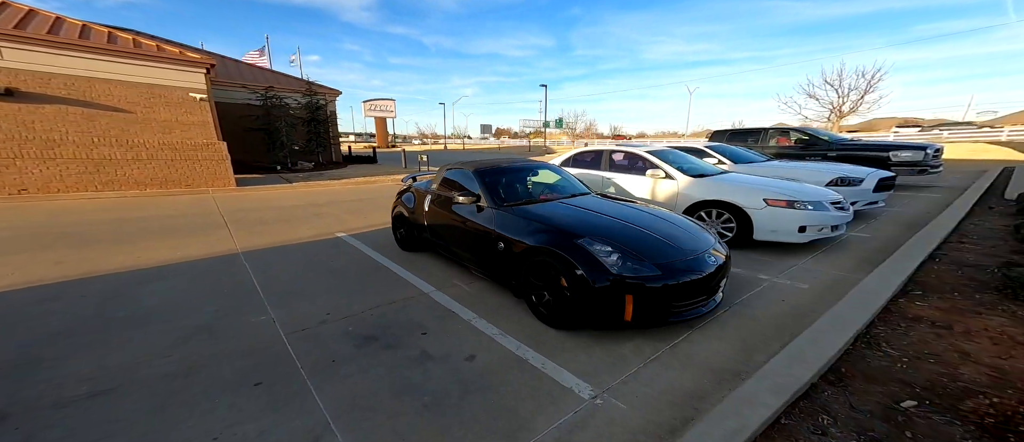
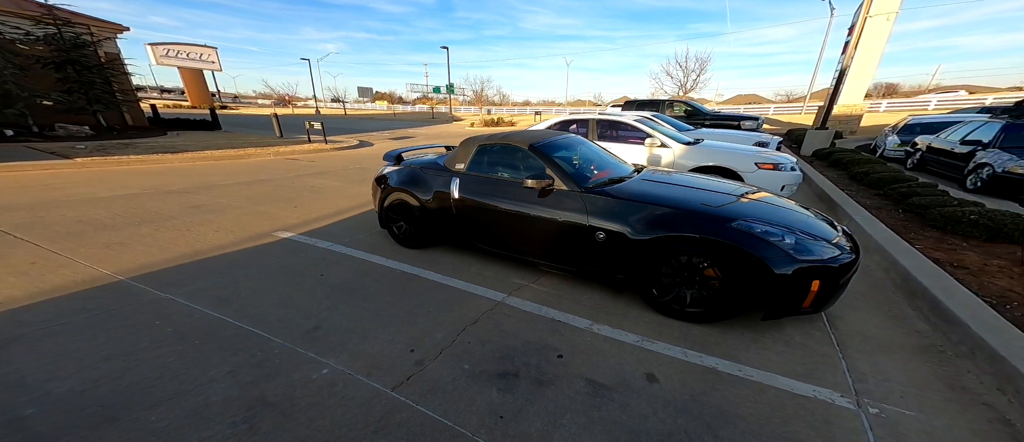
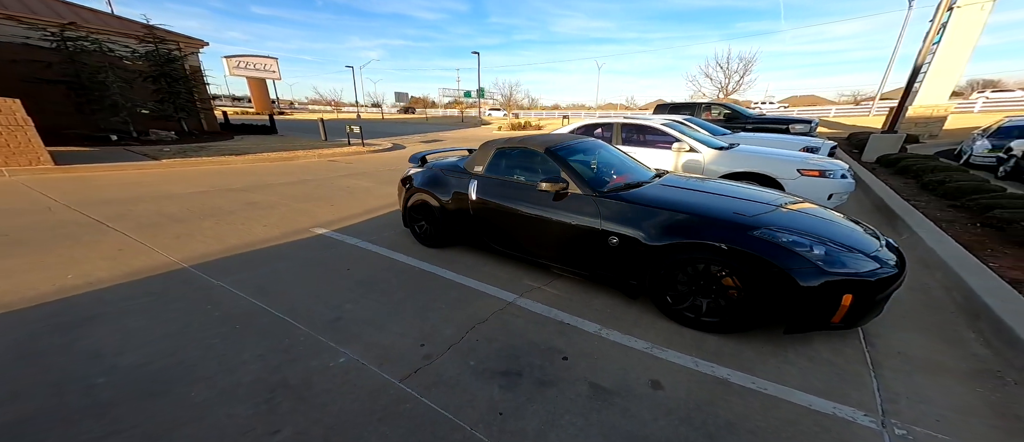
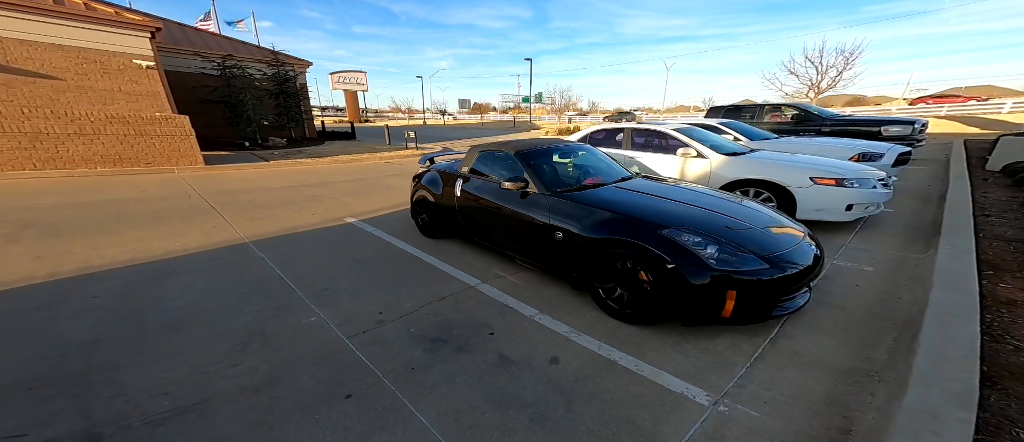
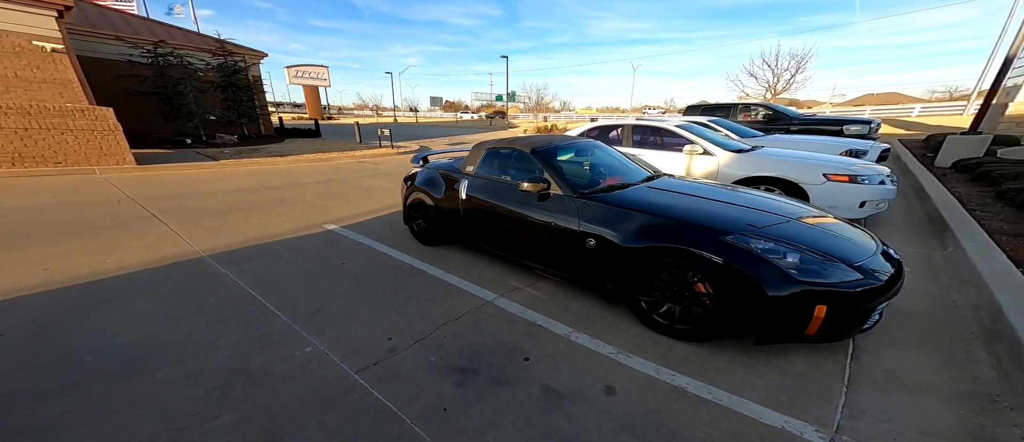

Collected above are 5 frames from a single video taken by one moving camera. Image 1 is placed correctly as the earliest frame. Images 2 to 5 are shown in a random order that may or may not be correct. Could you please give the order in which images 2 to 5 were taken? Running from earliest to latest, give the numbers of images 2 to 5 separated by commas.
4, 5, 3, 2
